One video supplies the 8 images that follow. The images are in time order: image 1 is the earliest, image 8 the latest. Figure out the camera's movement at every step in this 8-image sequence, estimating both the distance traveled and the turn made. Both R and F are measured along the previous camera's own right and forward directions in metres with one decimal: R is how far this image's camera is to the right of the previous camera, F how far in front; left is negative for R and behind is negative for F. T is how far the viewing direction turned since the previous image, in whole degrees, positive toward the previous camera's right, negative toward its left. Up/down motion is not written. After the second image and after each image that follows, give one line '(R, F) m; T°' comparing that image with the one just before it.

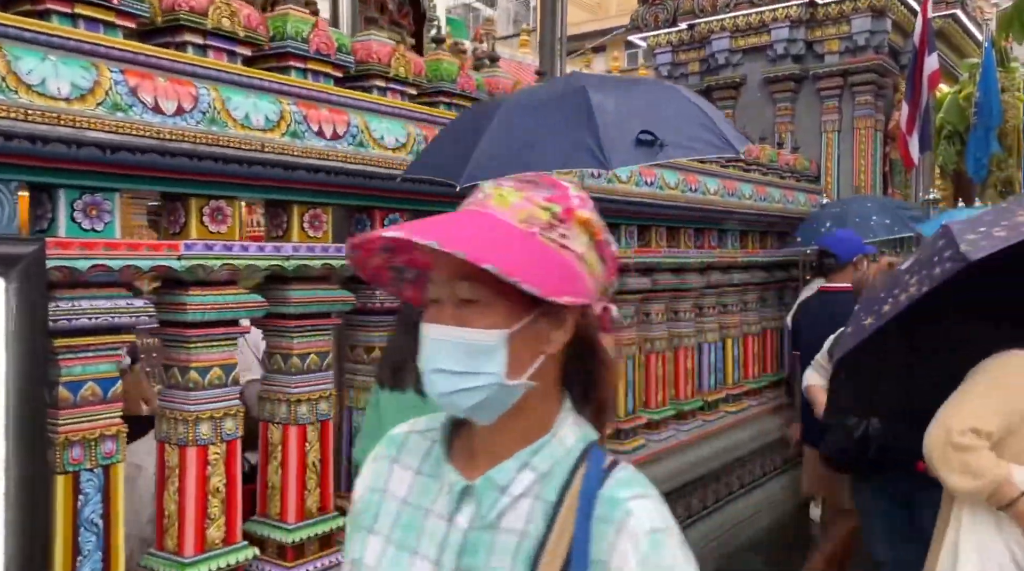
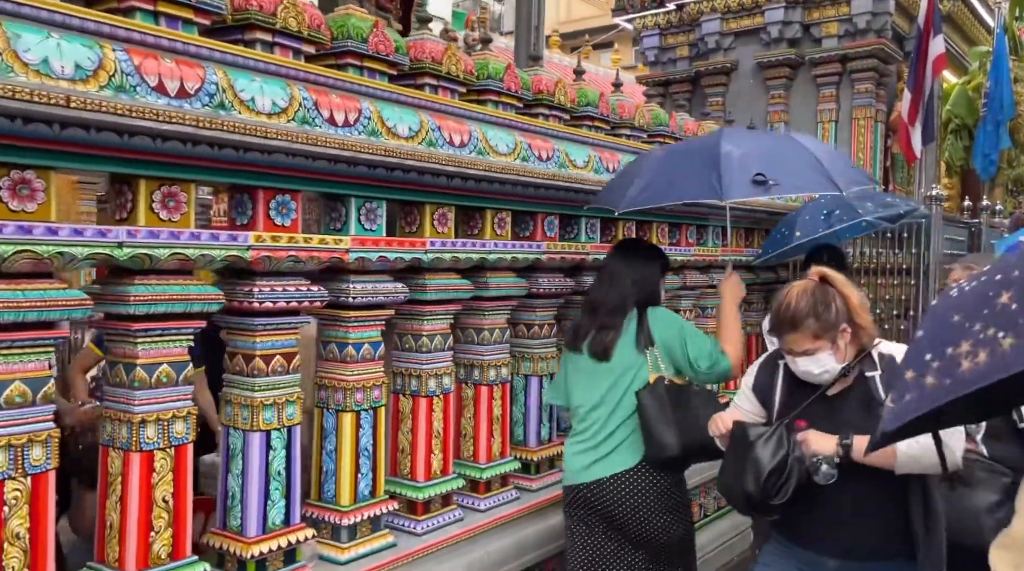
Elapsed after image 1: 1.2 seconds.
(+0.3, +0.5) m; 0°
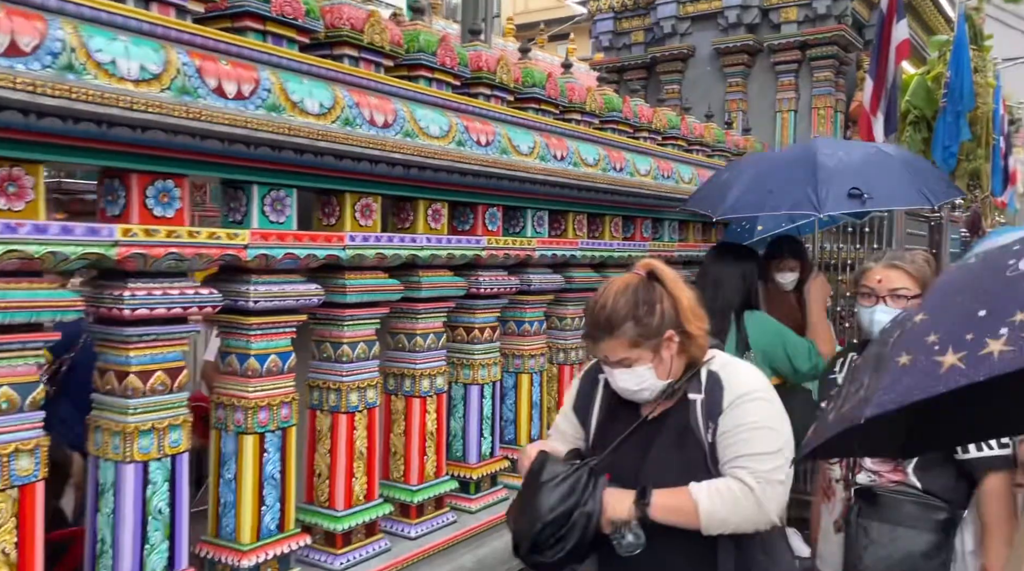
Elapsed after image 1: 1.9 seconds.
(+0.1, +0.4) m; +3°
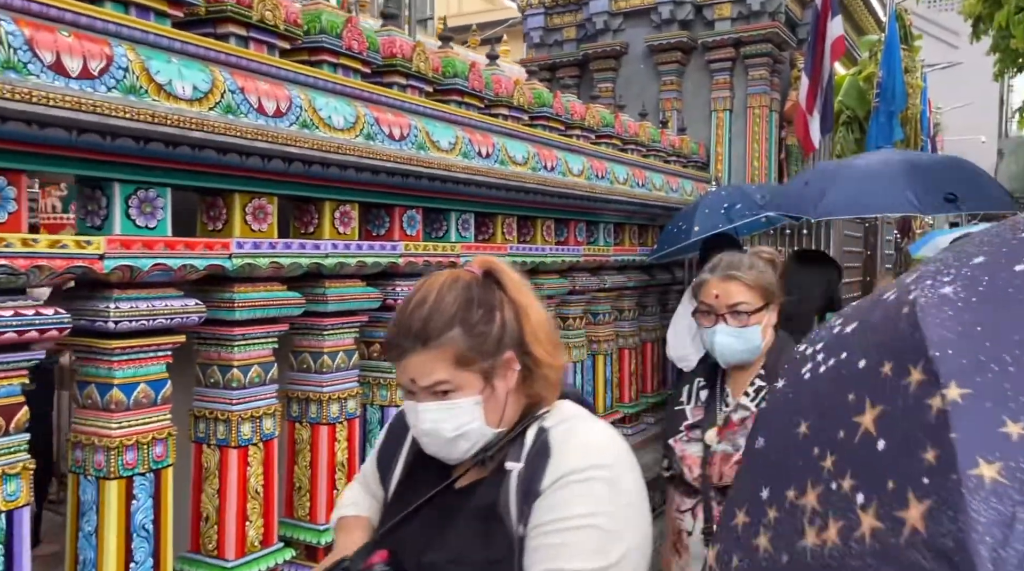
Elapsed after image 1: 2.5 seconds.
(+0.1, +0.3) m; +4°
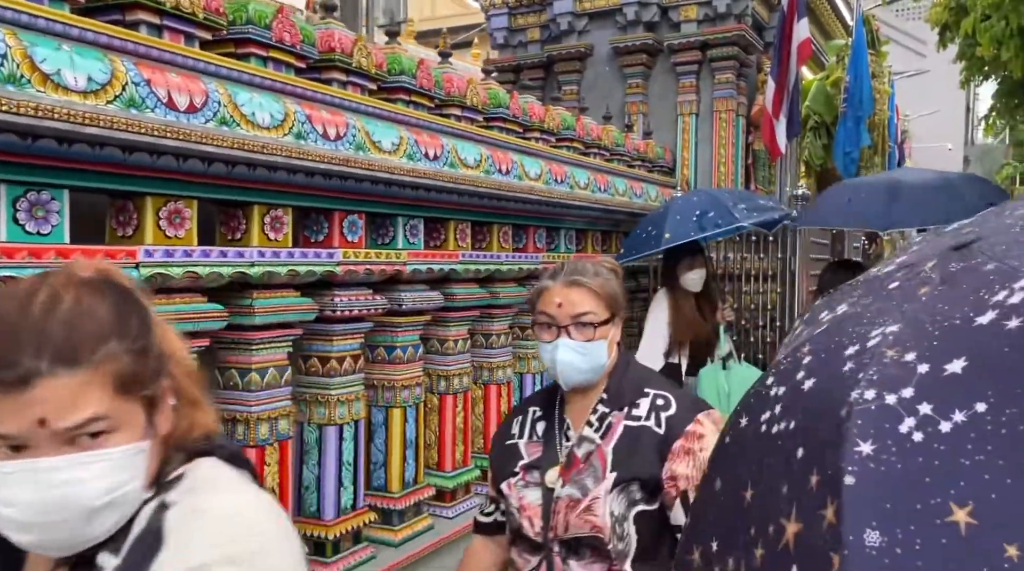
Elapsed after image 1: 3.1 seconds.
(+0.1, +0.2) m; +2°
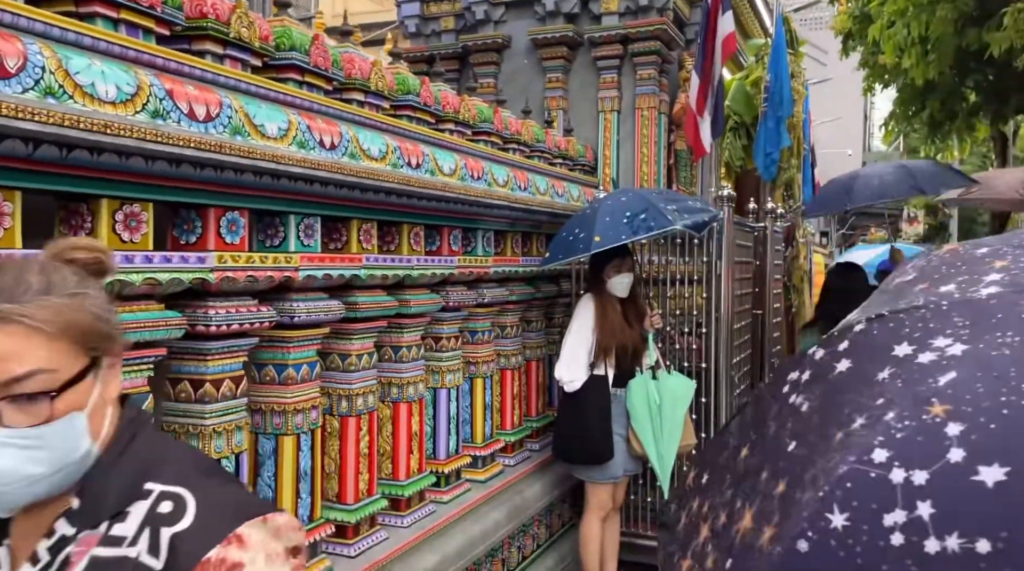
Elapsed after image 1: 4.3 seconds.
(0.0, +0.4) m; +5°
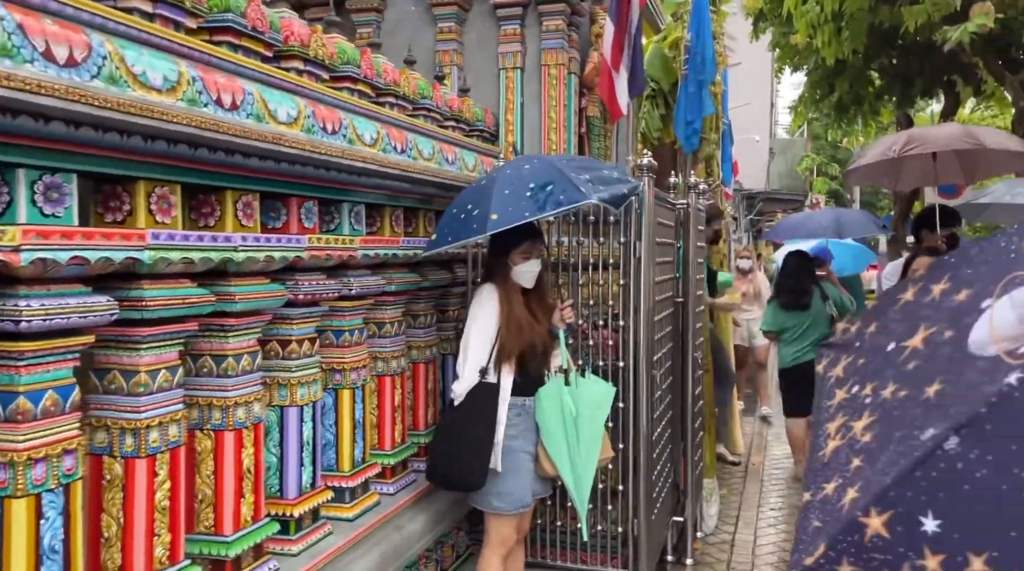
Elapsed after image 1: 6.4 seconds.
(+0.2, +0.9) m; +5°
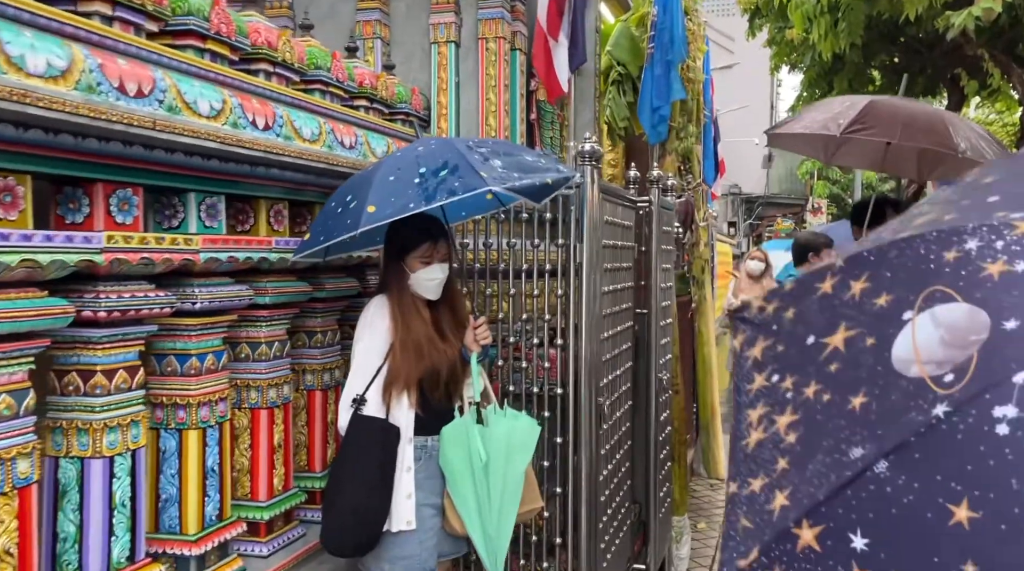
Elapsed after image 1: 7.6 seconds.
(+0.3, +0.7) m; 0°
